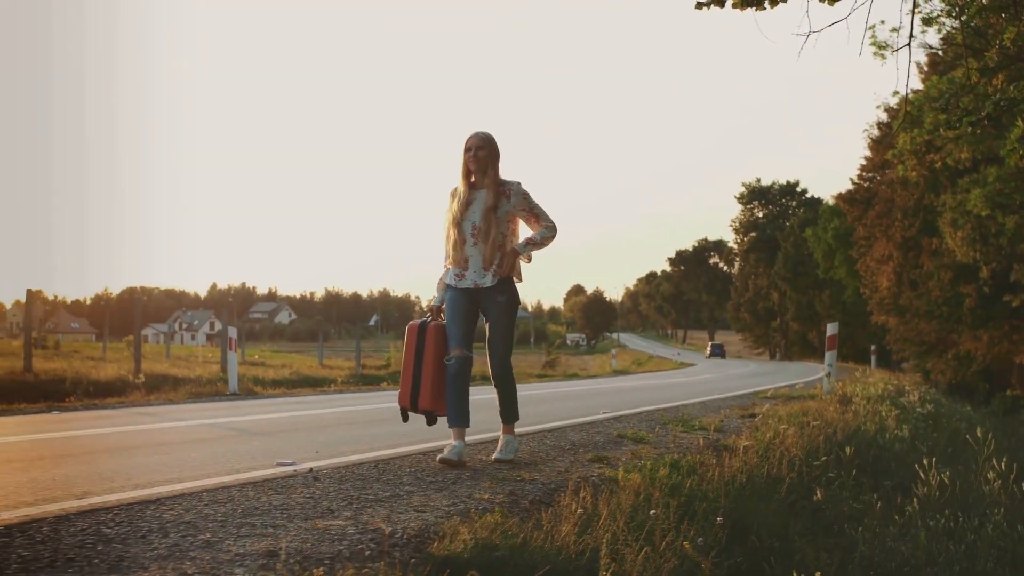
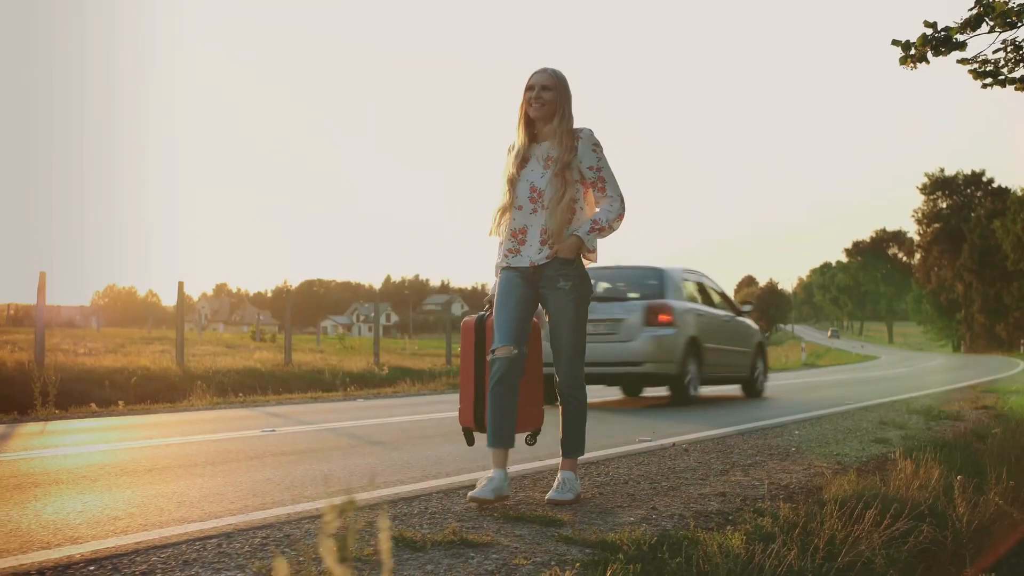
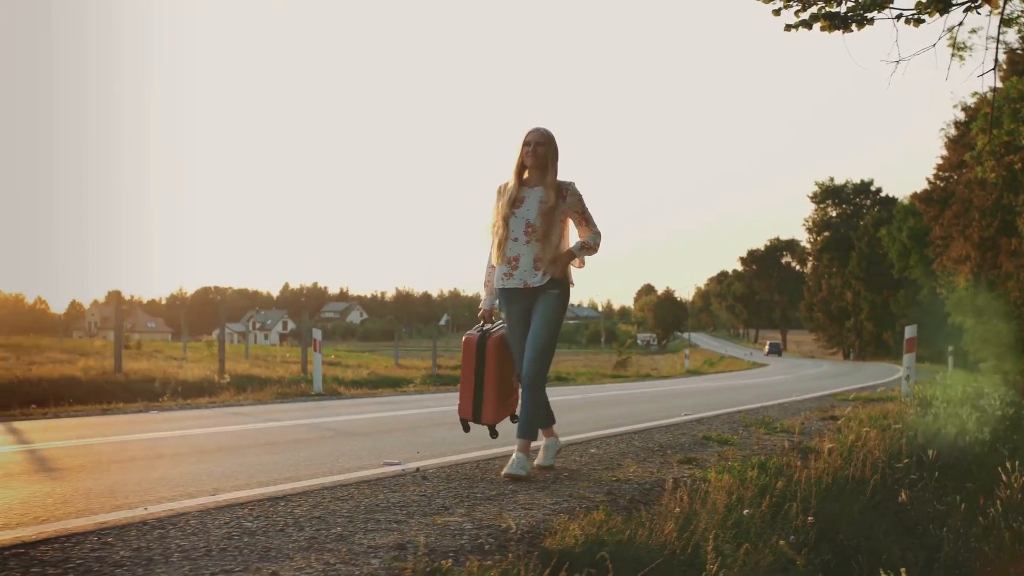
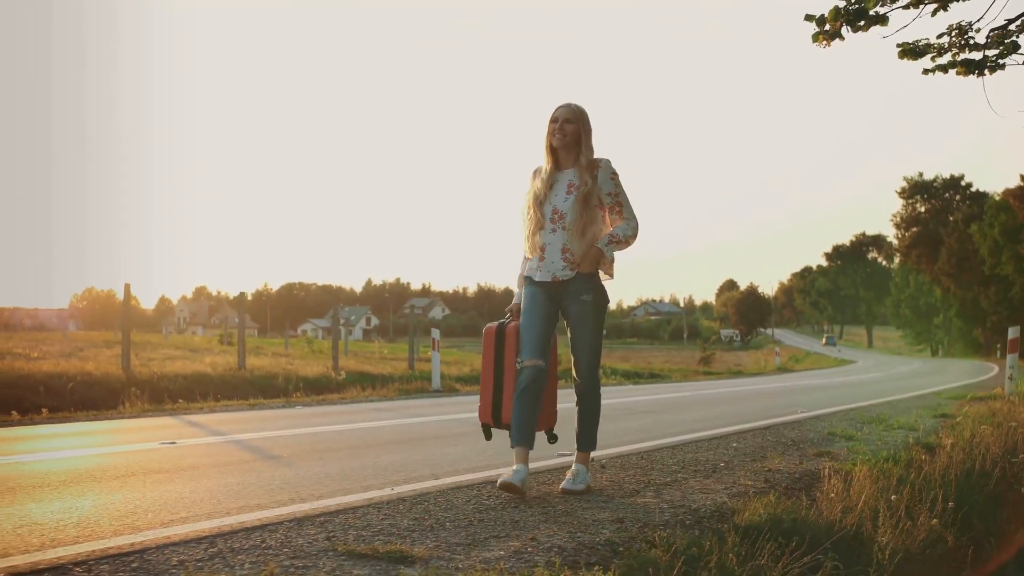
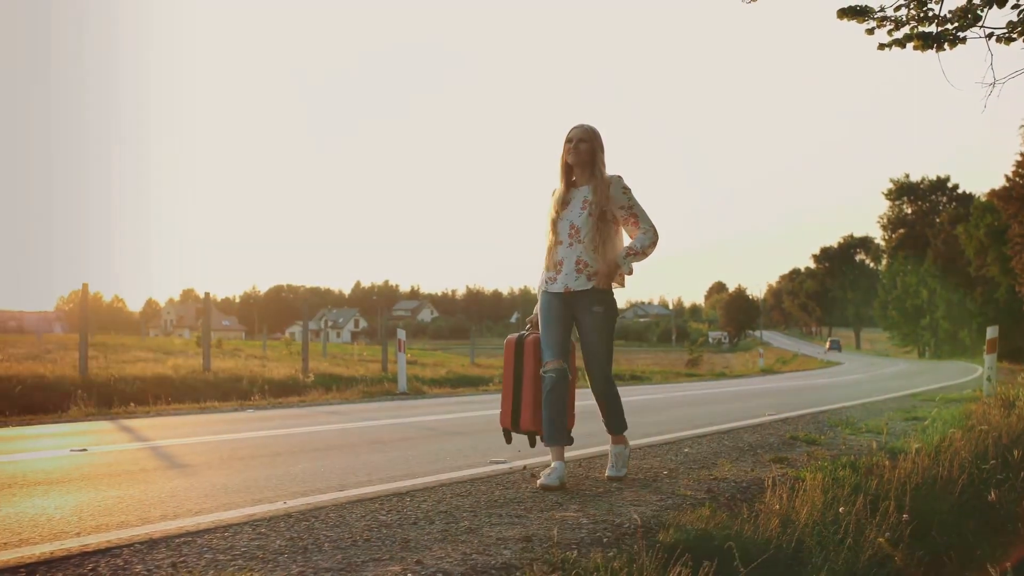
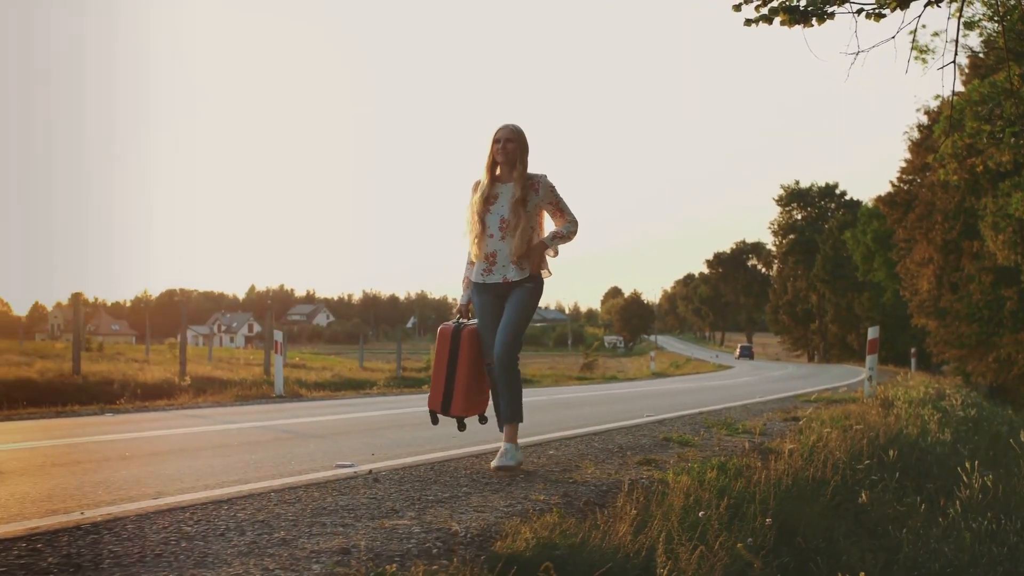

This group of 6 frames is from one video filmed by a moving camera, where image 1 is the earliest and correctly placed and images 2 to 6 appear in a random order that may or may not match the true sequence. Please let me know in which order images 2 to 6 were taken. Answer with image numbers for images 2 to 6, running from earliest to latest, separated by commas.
6, 3, 5, 4, 2
